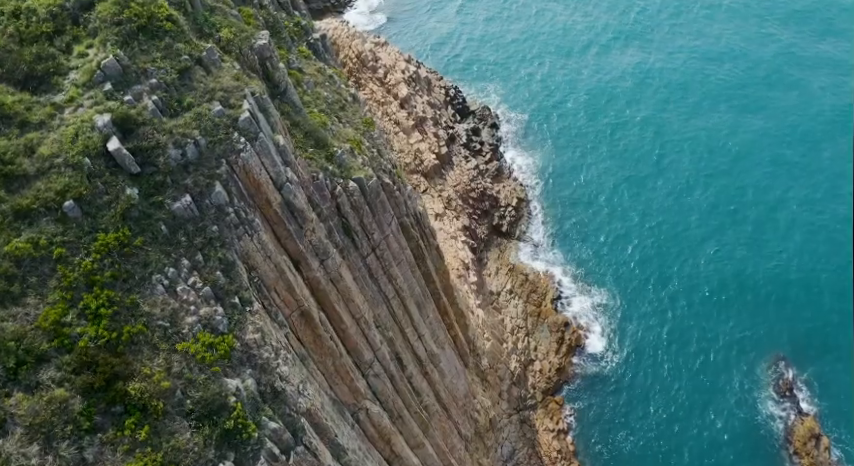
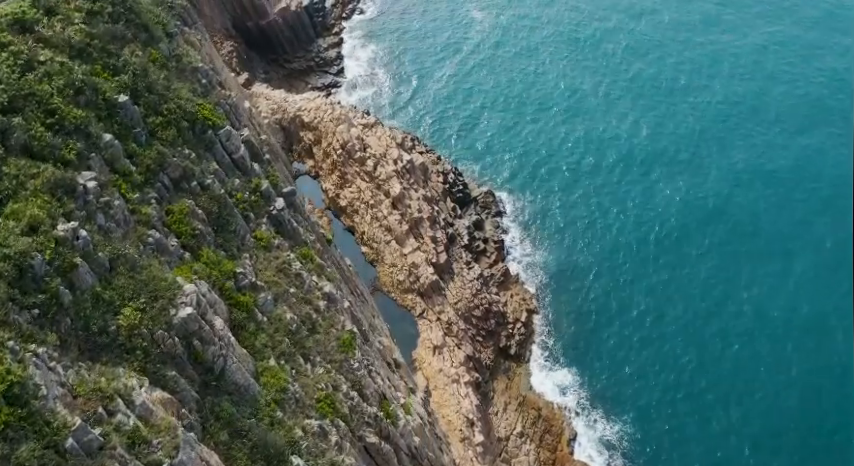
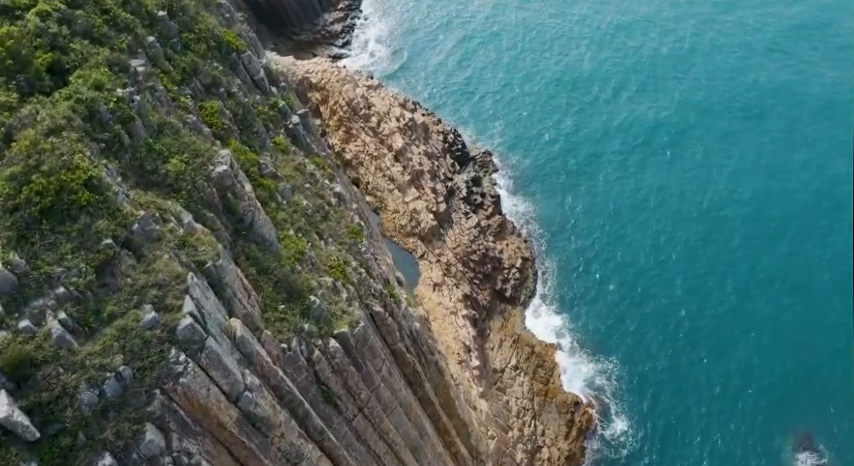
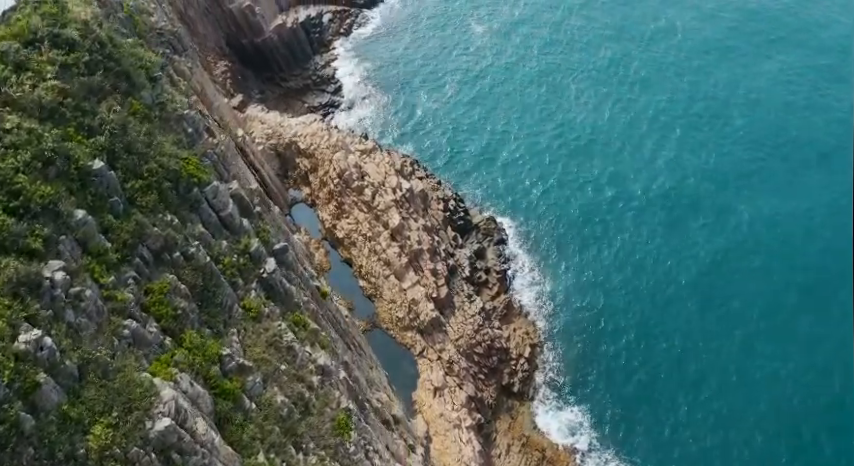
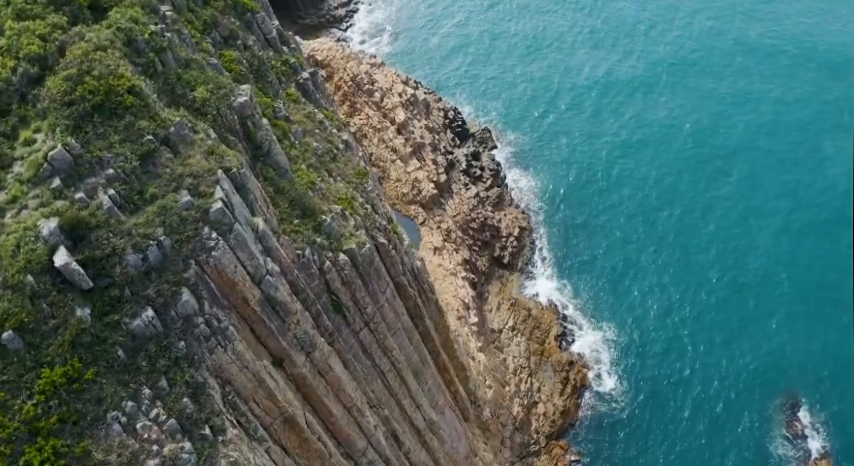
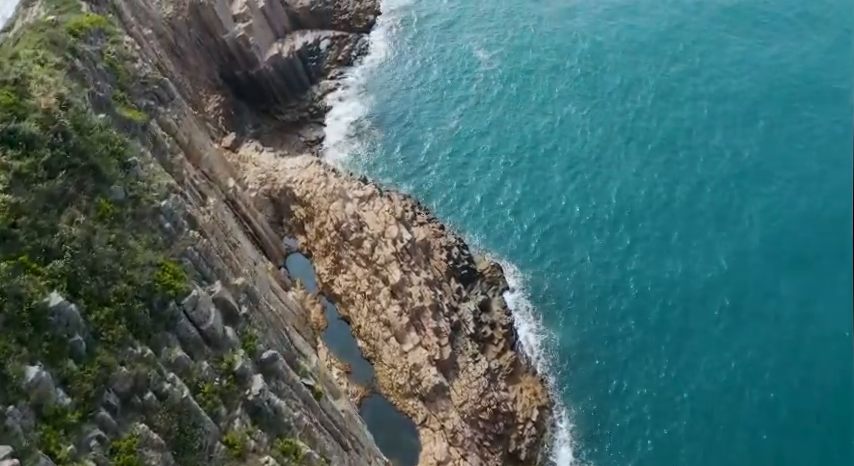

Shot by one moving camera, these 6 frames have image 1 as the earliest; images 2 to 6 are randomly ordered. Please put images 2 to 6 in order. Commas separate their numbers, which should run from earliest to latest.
5, 3, 2, 4, 6
